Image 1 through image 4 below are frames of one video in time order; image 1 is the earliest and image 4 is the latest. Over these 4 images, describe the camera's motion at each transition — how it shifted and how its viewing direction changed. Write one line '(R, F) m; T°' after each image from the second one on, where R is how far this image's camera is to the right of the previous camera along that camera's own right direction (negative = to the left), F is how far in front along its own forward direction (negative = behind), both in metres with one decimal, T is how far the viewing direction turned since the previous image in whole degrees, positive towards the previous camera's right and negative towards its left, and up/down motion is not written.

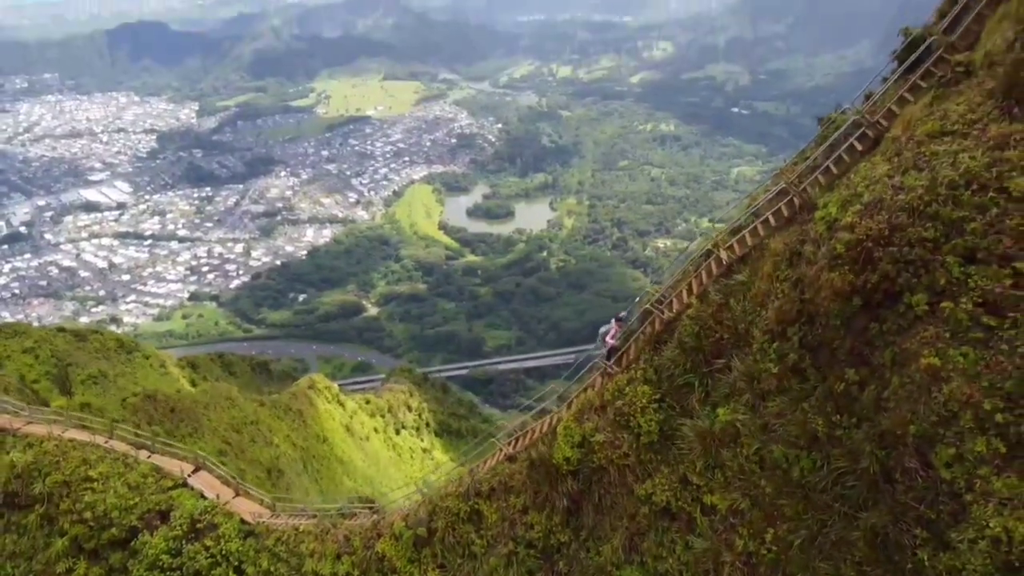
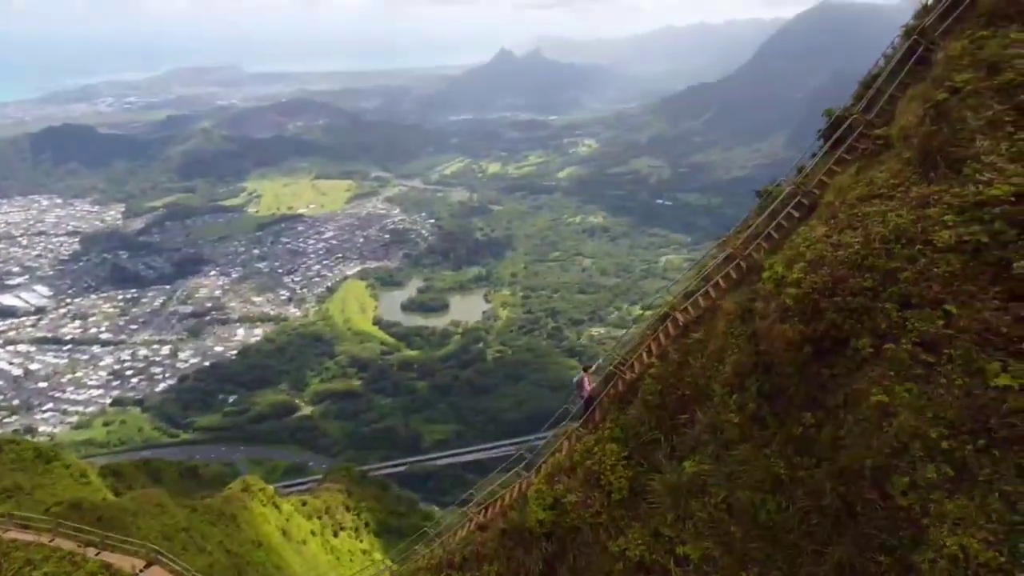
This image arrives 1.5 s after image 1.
(-0.4, -0.4) m; +5°
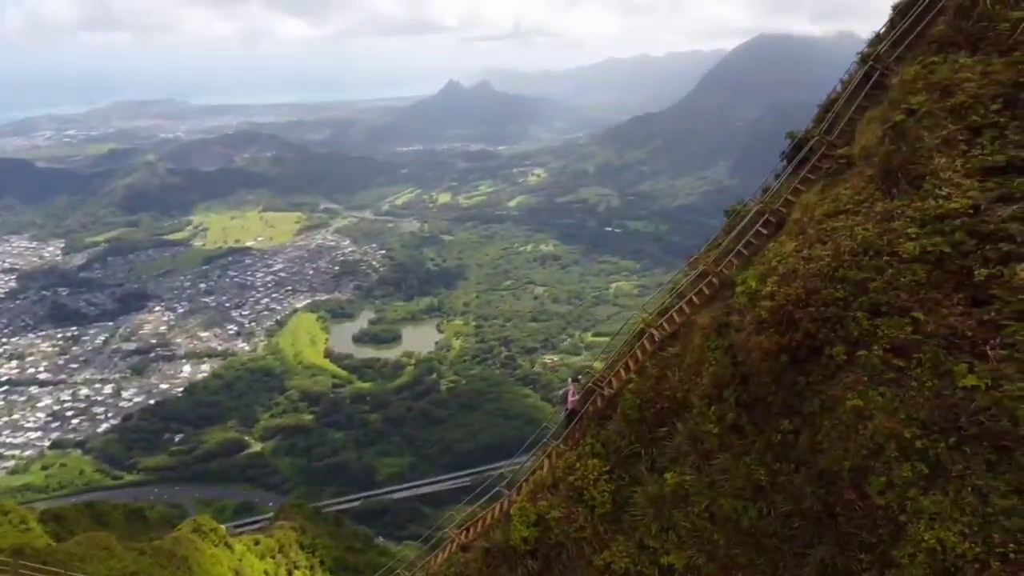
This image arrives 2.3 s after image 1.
(-0.4, -0.2) m; +3°
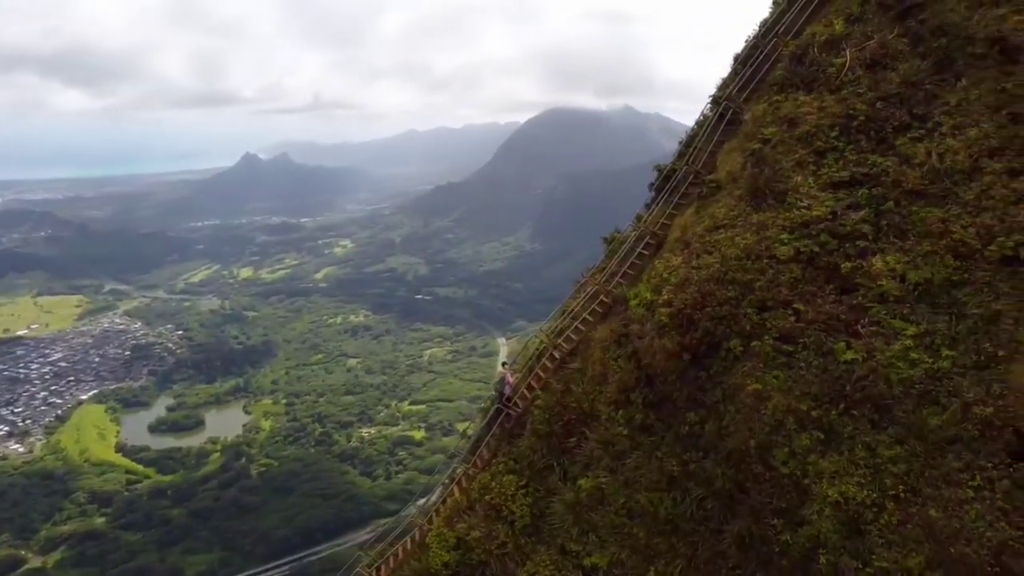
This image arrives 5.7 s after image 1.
(-1.3, -0.3) m; +14°
